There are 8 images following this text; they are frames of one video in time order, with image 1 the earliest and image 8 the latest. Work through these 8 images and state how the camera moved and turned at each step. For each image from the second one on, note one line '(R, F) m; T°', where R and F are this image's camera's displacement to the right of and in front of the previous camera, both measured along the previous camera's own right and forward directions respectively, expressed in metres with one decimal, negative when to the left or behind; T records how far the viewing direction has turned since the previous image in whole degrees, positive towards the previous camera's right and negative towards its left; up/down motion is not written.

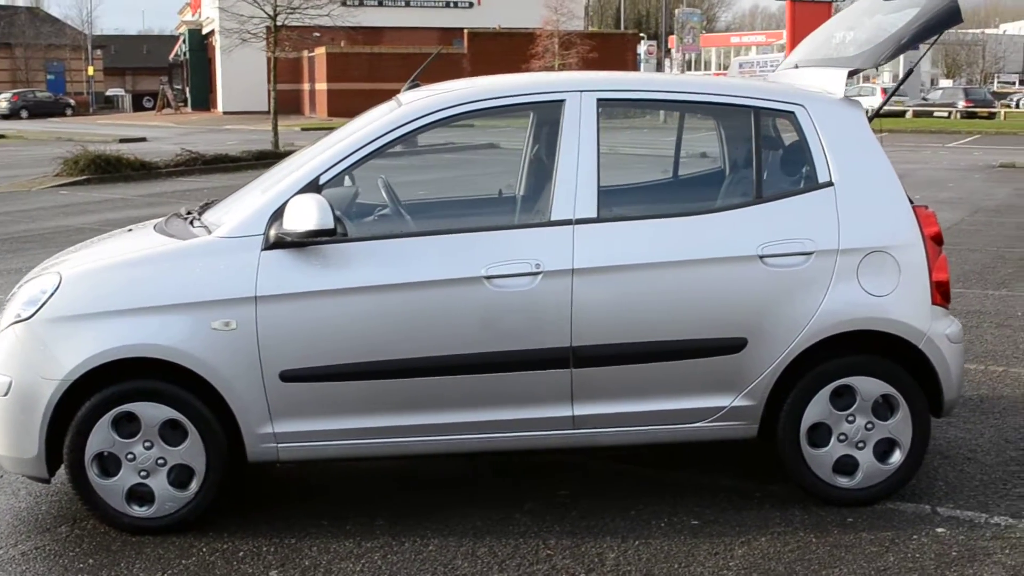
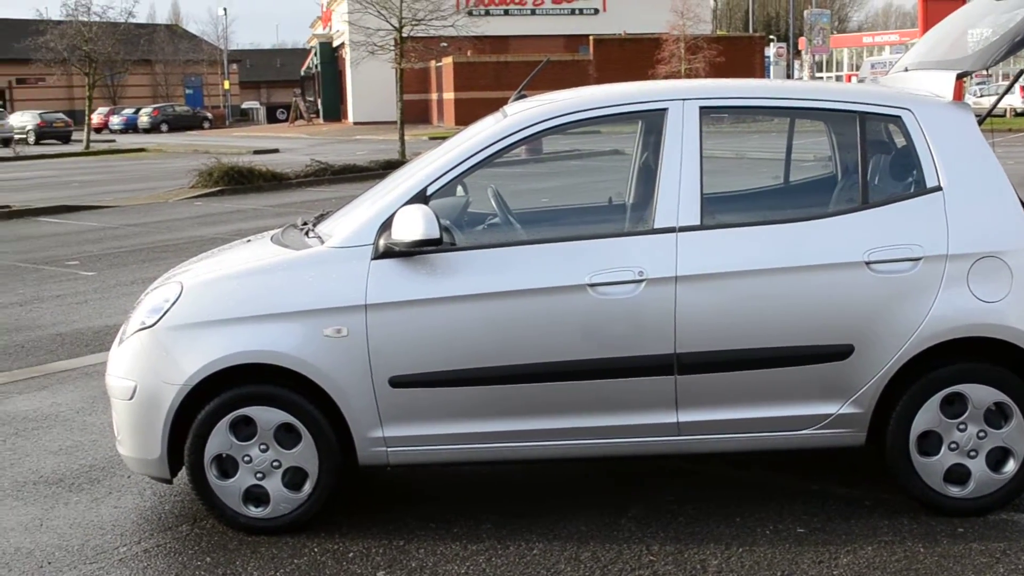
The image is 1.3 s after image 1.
(+0.1, -0.1) m; -7°
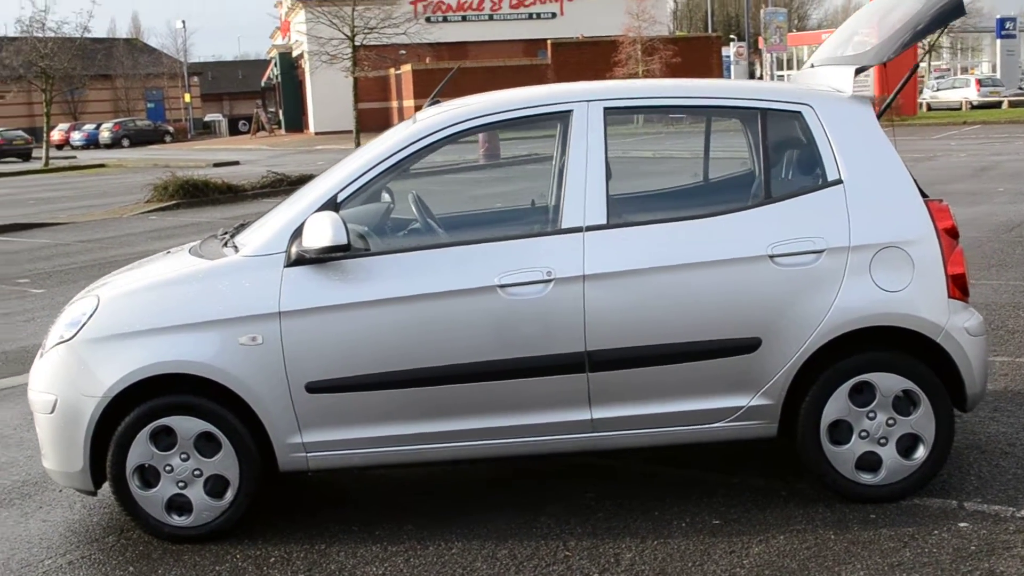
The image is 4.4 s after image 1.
(+0.2, -0.1) m; +2°
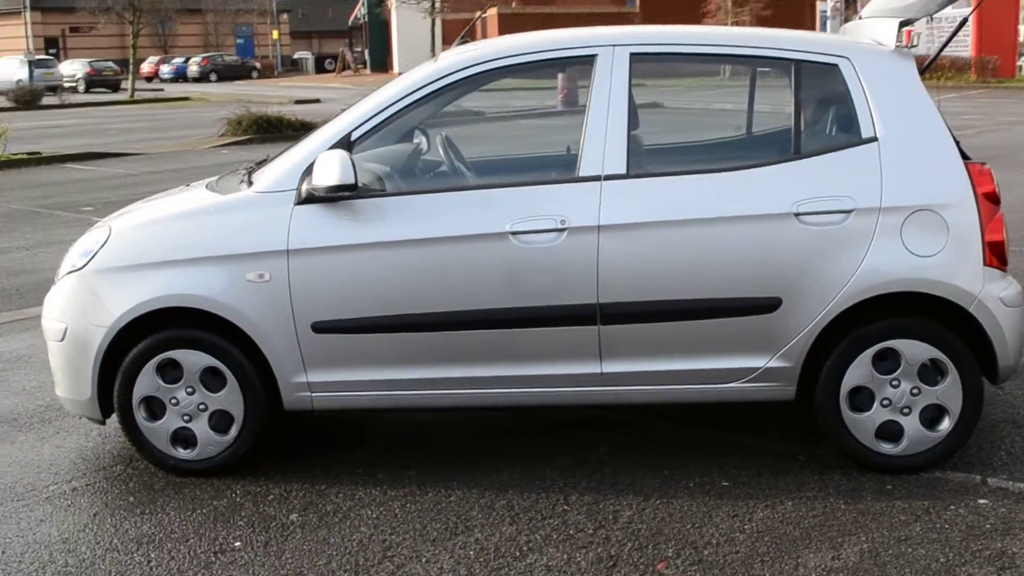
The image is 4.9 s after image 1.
(+0.2, +0.1) m; -4°
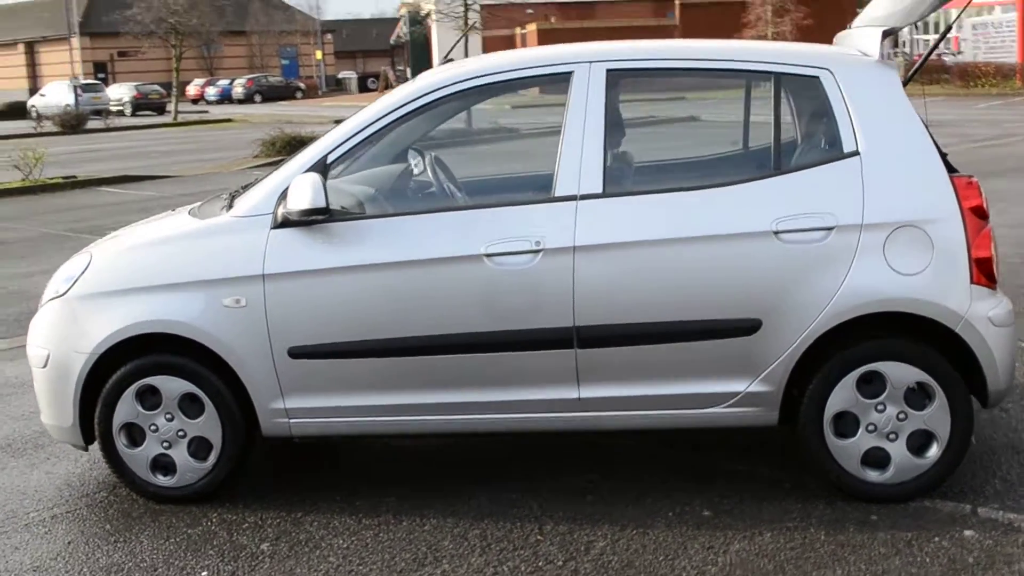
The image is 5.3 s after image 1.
(+0.2, +0.1) m; -2°
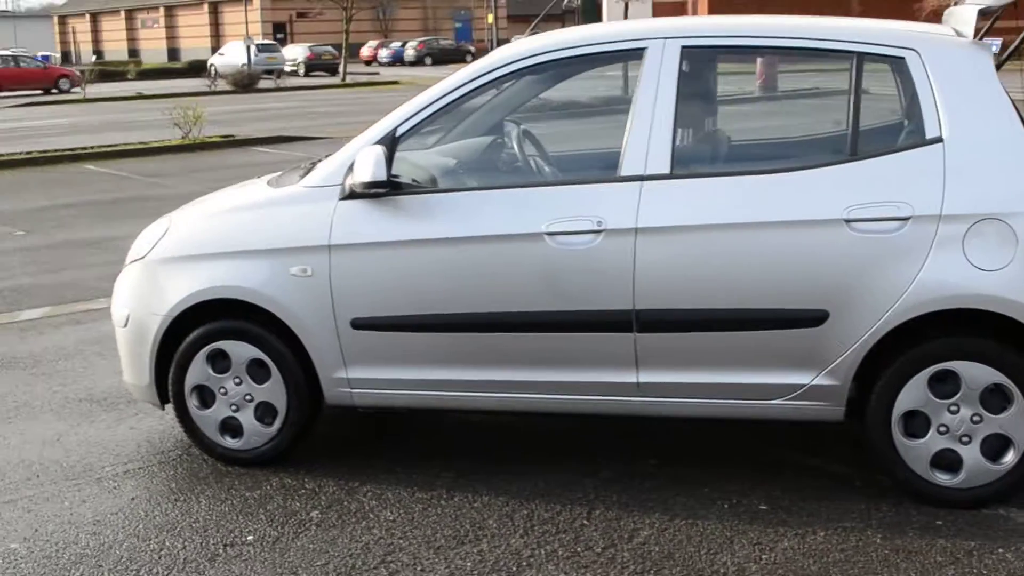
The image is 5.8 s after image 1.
(+0.3, +0.1) m; -8°
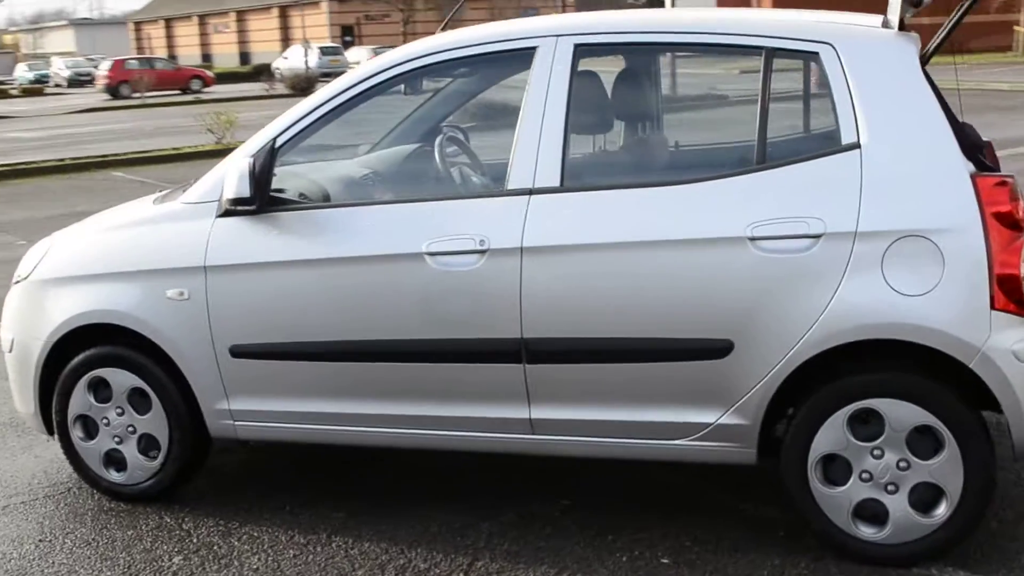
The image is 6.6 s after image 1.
(+0.6, +0.4) m; -3°
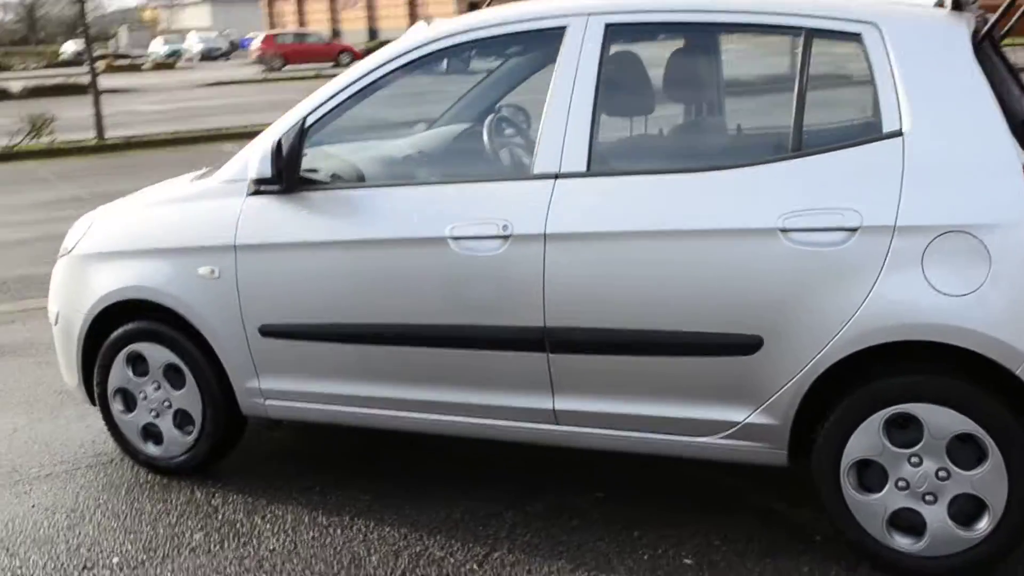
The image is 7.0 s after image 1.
(+0.2, +0.1) m; -5°
